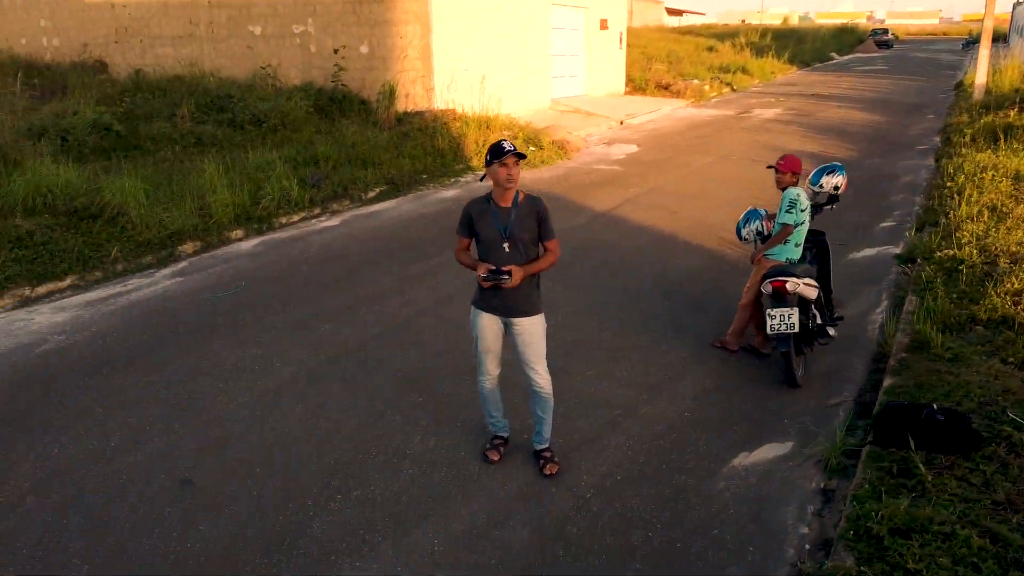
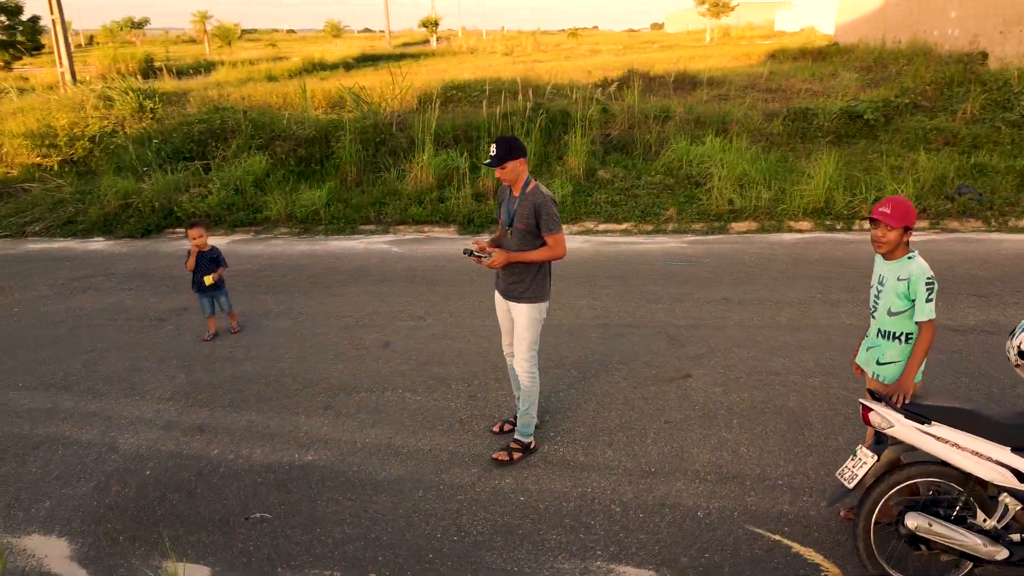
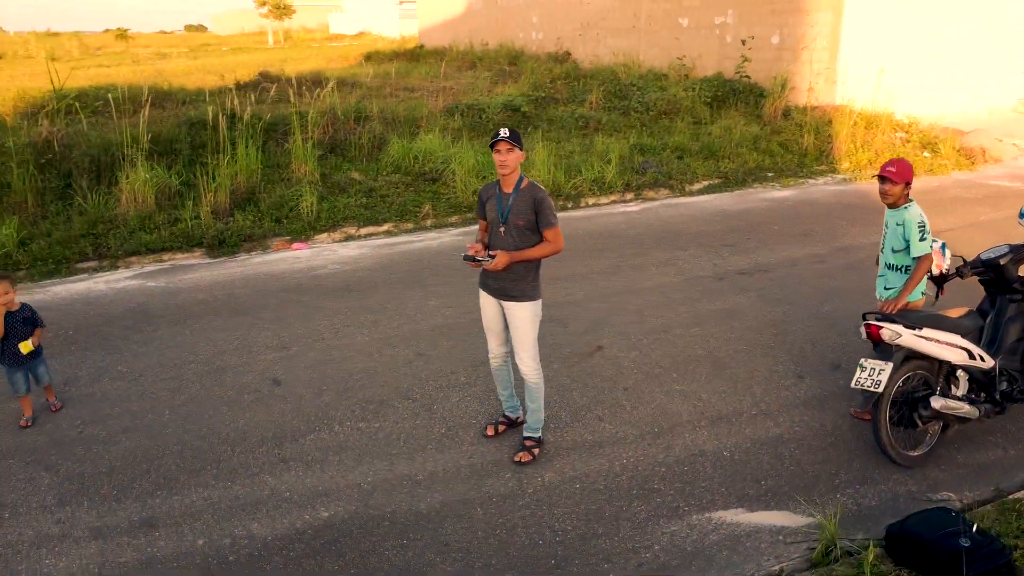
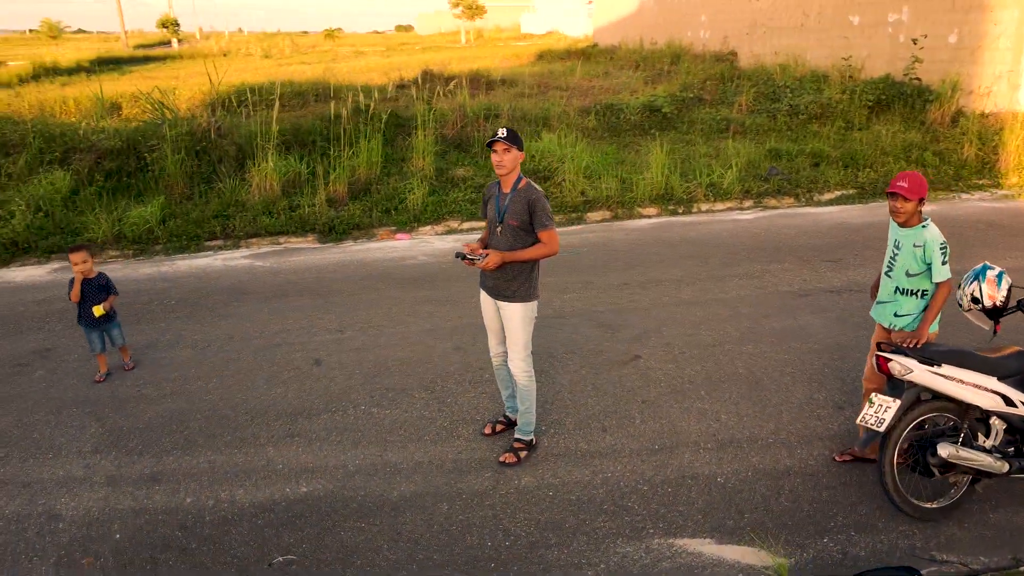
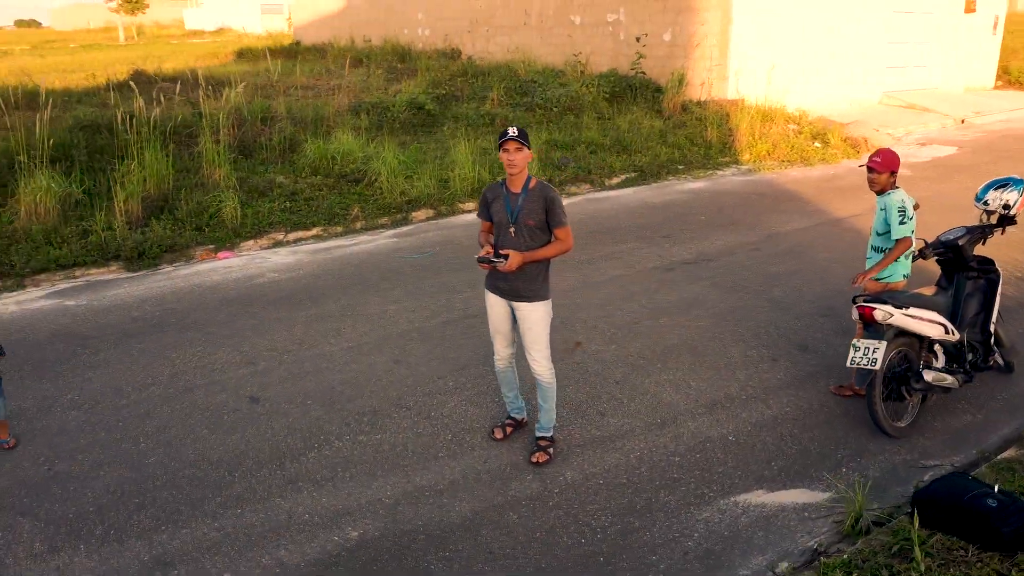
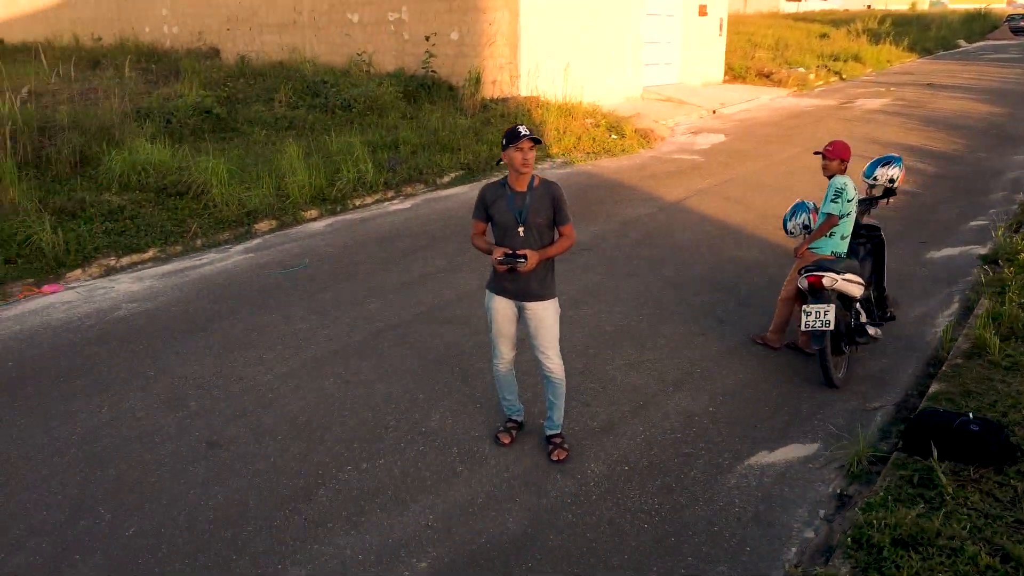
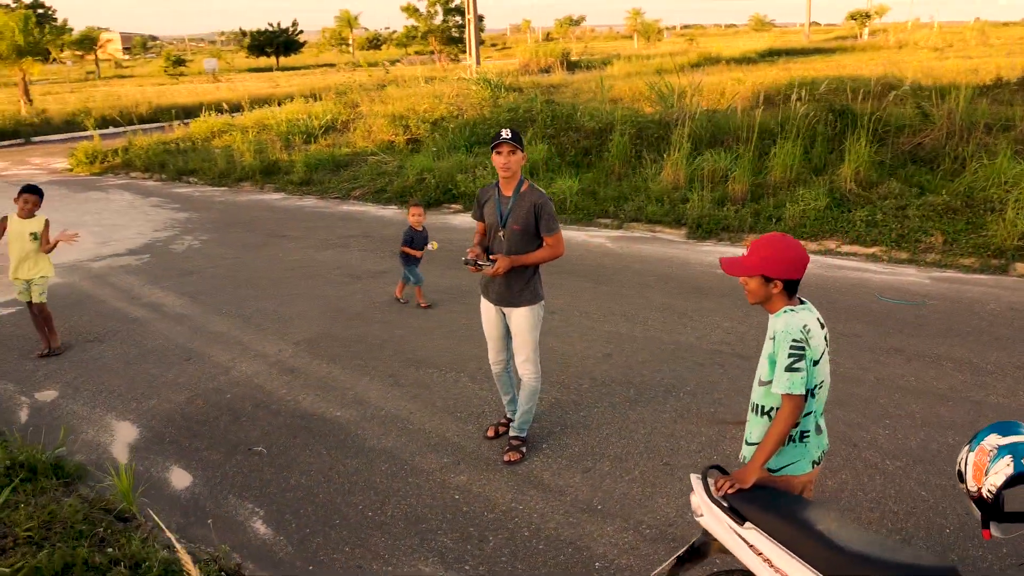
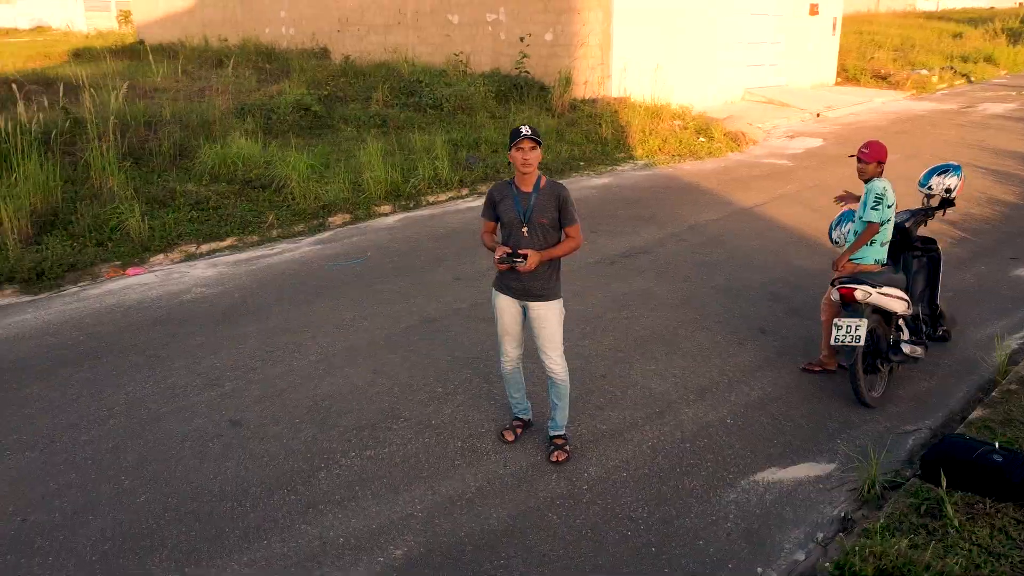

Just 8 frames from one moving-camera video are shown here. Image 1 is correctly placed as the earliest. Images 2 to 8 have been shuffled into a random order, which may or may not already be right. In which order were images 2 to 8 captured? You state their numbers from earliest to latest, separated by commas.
6, 8, 5, 3, 4, 2, 7
